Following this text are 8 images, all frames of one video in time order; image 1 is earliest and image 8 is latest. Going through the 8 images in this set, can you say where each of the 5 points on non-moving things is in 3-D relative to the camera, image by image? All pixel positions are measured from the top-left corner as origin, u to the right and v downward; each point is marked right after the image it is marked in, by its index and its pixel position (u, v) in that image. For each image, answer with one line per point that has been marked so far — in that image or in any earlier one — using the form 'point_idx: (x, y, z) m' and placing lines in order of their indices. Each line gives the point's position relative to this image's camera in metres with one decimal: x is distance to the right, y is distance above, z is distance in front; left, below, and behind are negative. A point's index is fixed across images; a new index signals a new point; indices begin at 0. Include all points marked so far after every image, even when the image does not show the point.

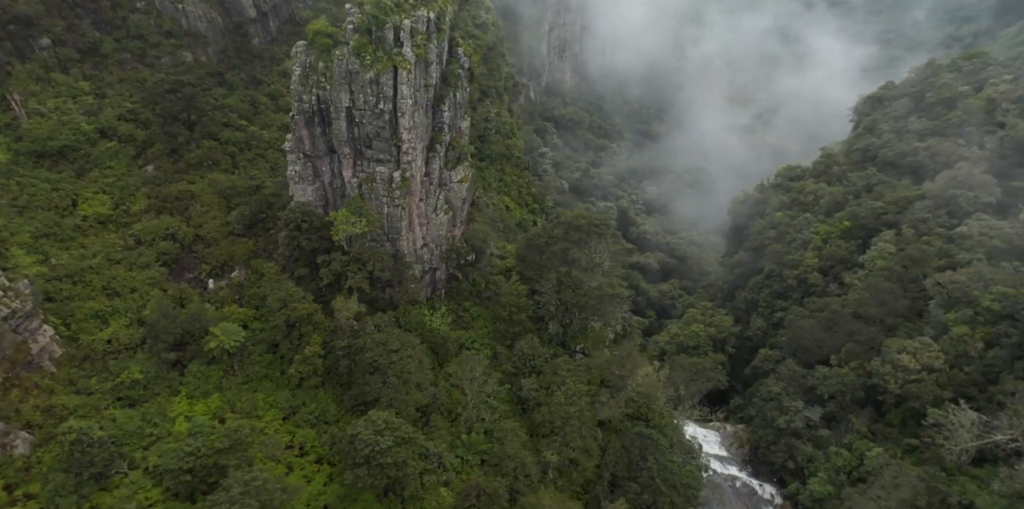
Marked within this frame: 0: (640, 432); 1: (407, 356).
0: (+4.0, -5.6, +19.1) m
1: (-3.4, -3.2, +18.2) m
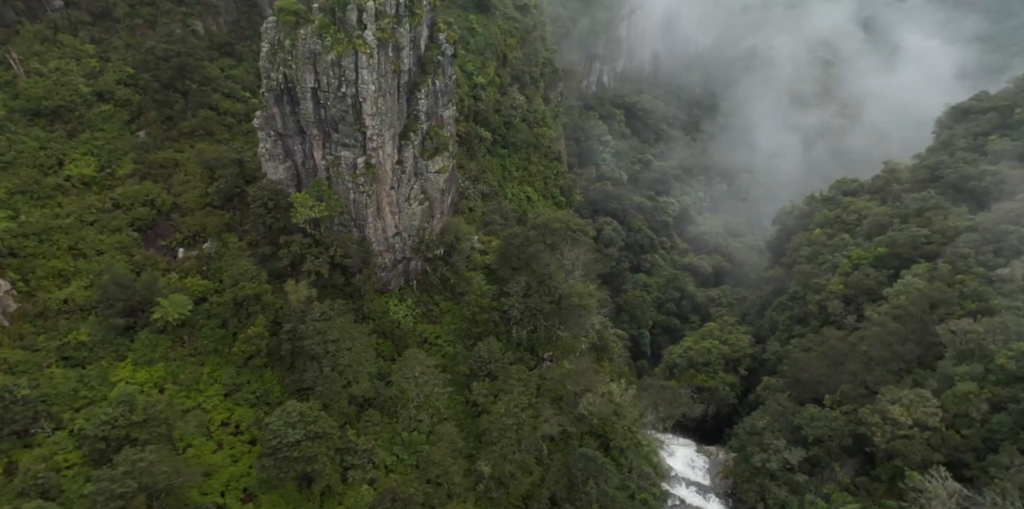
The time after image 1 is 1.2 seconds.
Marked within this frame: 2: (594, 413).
0: (+2.1, -6.0, +18.0) m
1: (-5.1, -2.8, +17.8) m
2: (+2.5, -5.0, +18.7) m
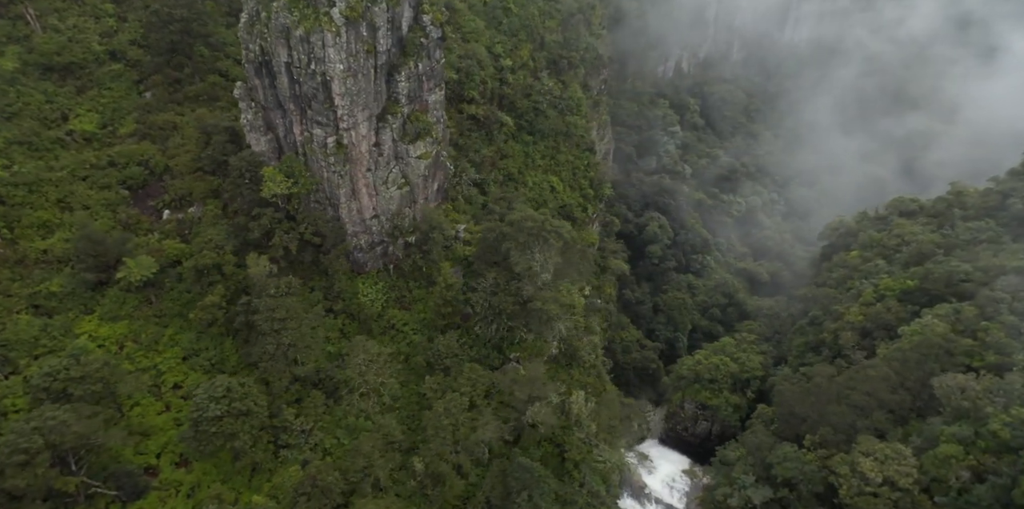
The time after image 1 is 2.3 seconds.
0: (+0.3, -6.0, +17.4) m
1: (-6.6, -2.2, +17.8) m
2: (+0.8, -5.1, +18.0) m
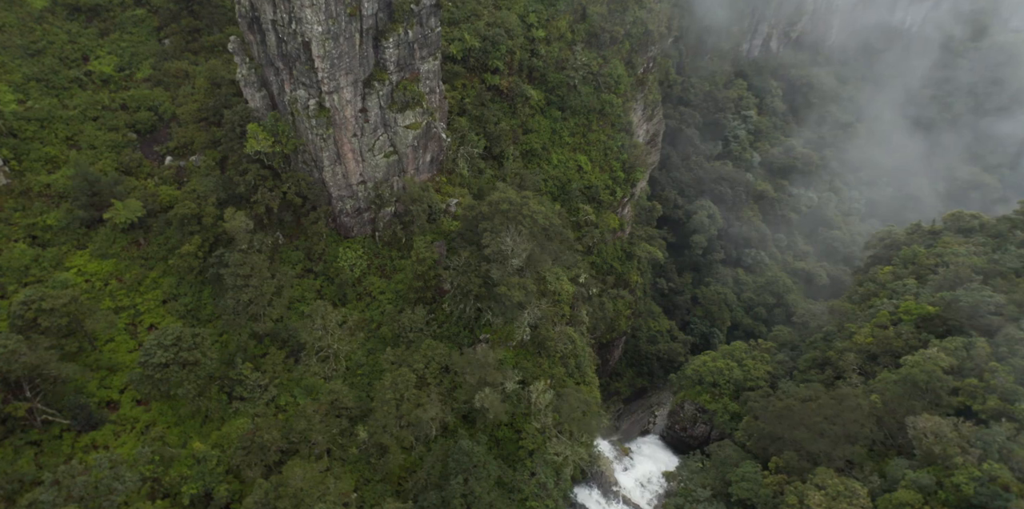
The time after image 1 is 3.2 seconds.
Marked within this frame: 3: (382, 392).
0: (-1.4, -5.5, +17.3) m
1: (-7.7, -0.9, +18.2) m
2: (-0.8, -4.6, +17.7) m
3: (-3.9, -4.1, +17.8) m
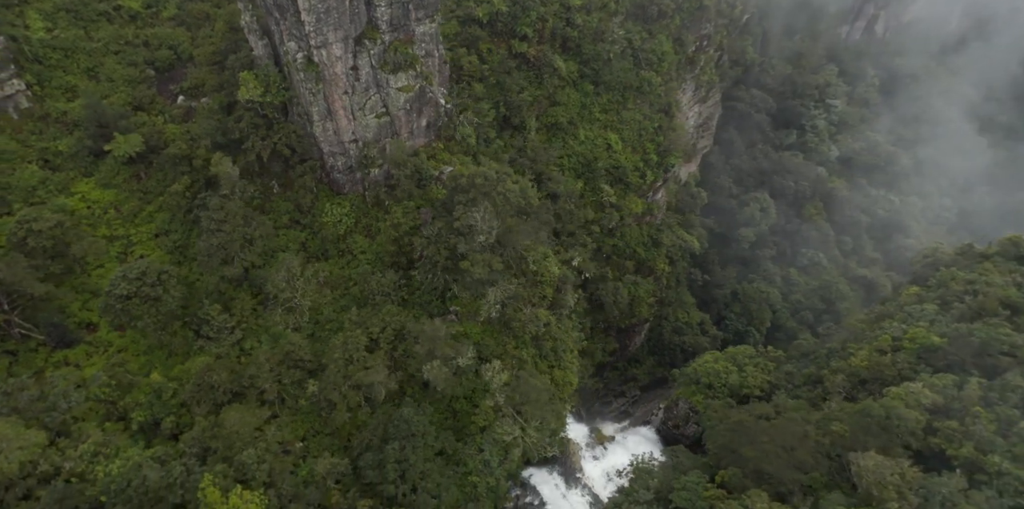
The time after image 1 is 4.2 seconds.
0: (-3.1, -4.6, +17.4) m
1: (-8.7, +0.7, +18.7) m
2: (-2.3, -3.8, +17.8) m
3: (-5.3, -2.9, +18.1) m
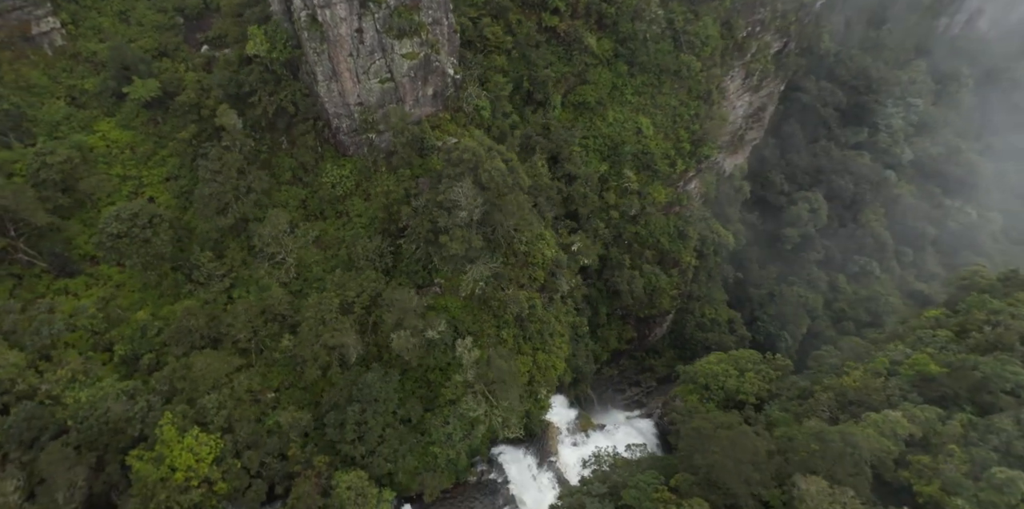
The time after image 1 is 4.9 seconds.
0: (-4.2, -3.7, +17.8) m
1: (-9.0, +2.3, +19.3) m
2: (-3.2, -2.9, +18.0) m
3: (-6.1, -1.7, +18.5) m
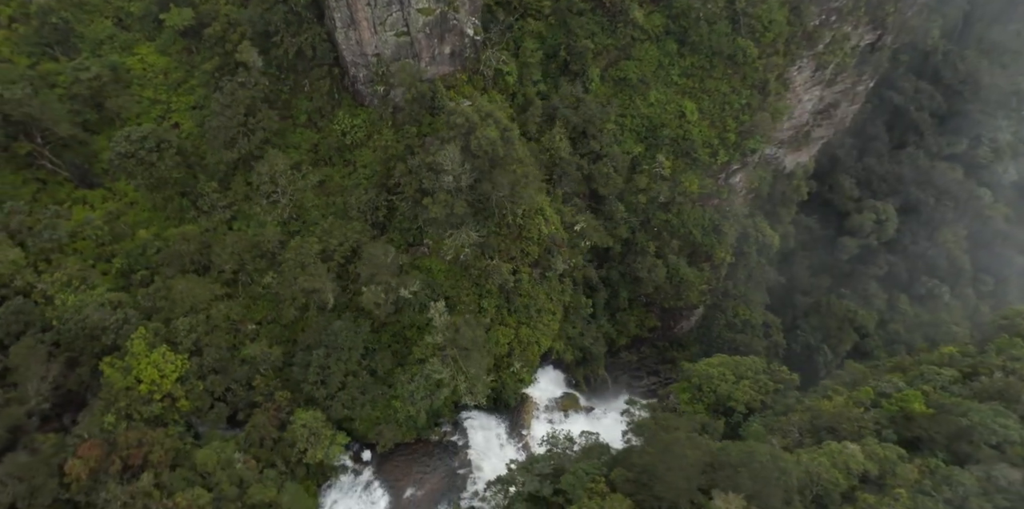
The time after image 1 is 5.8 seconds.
0: (-5.2, -2.2, +18.3) m
1: (-9.0, +4.5, +19.9) m
2: (-4.1, -1.6, +18.3) m
3: (-6.7, +0.1, +19.1) m
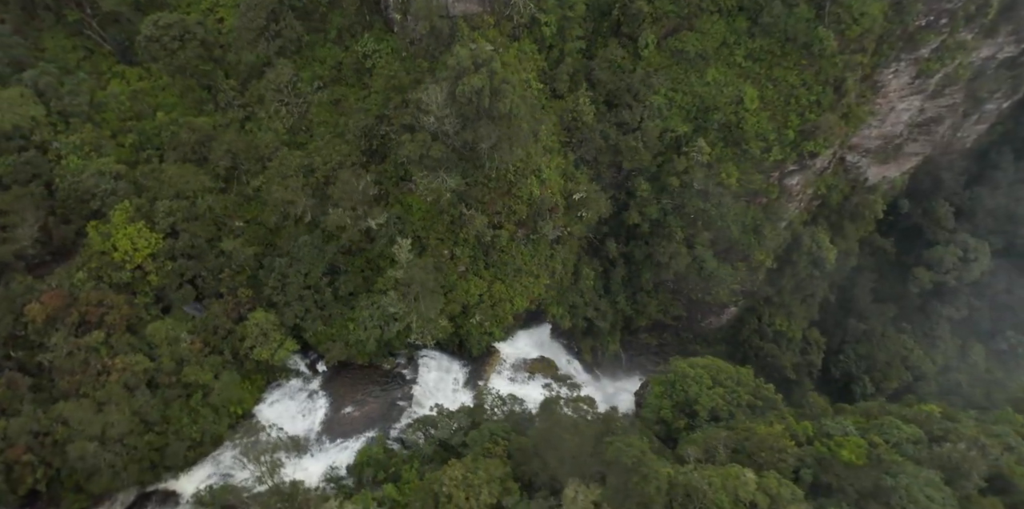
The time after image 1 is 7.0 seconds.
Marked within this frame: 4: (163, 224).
0: (-6.4, +0.4, +19.0) m
1: (-8.4, +7.8, +20.5) m
2: (-5.2, +0.8, +18.9) m
3: (-7.2, +3.0, +19.8) m
4: (-10.3, +0.9, +18.0) m
